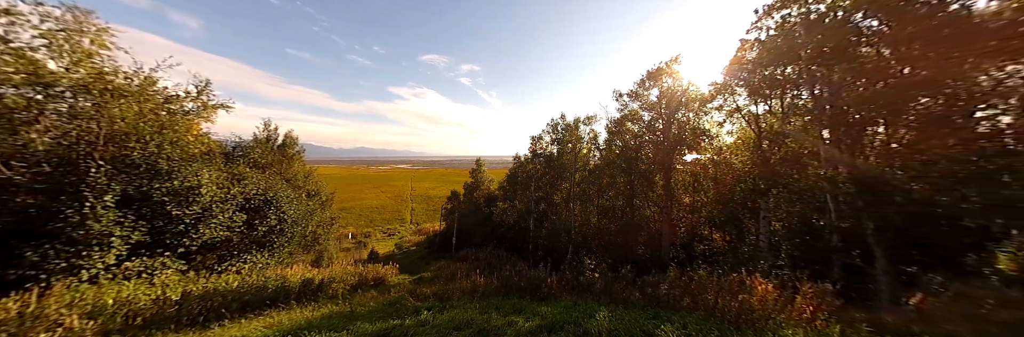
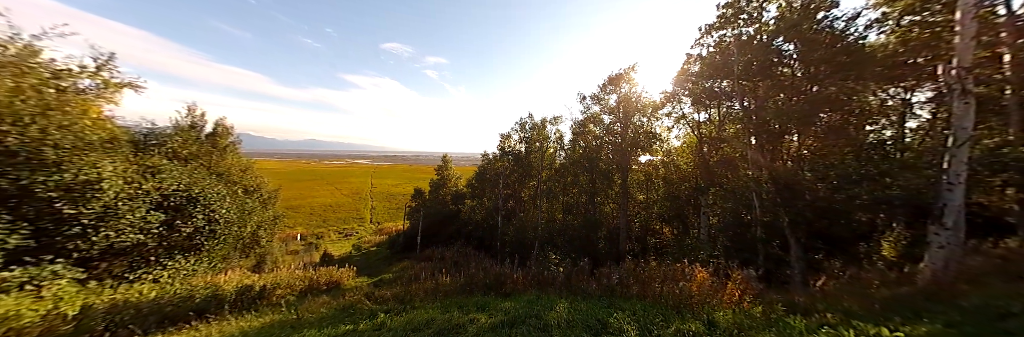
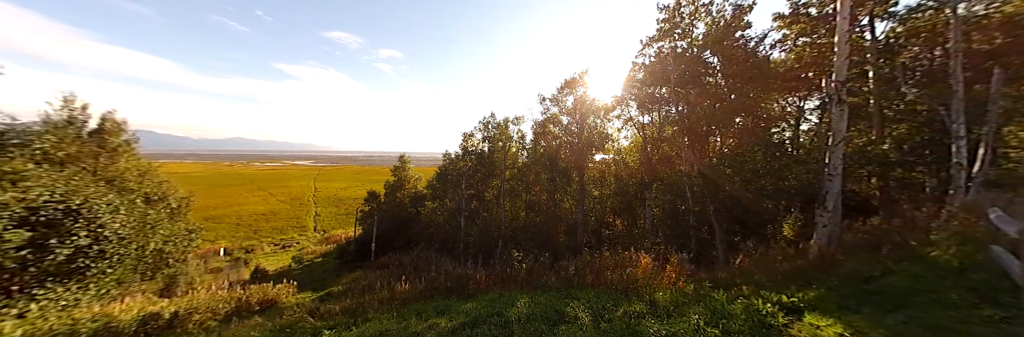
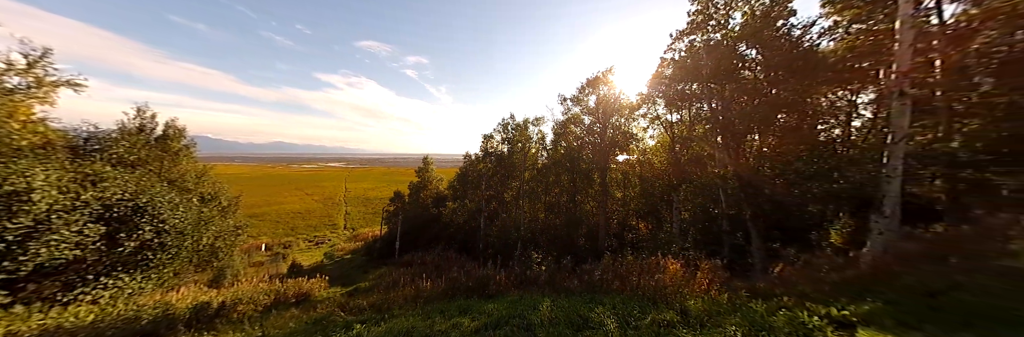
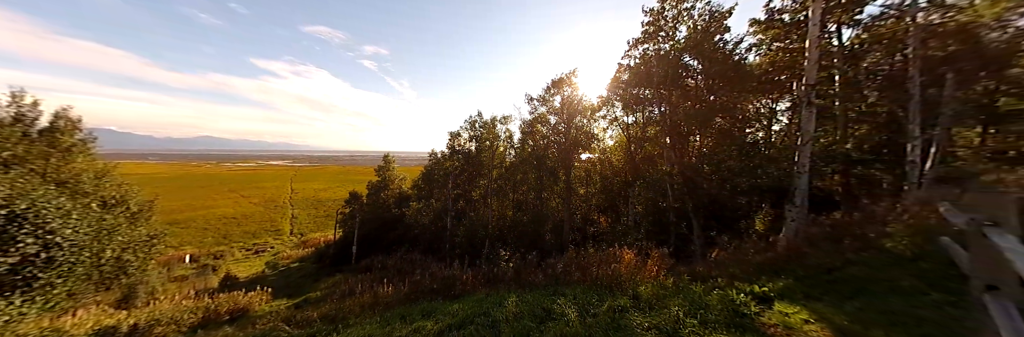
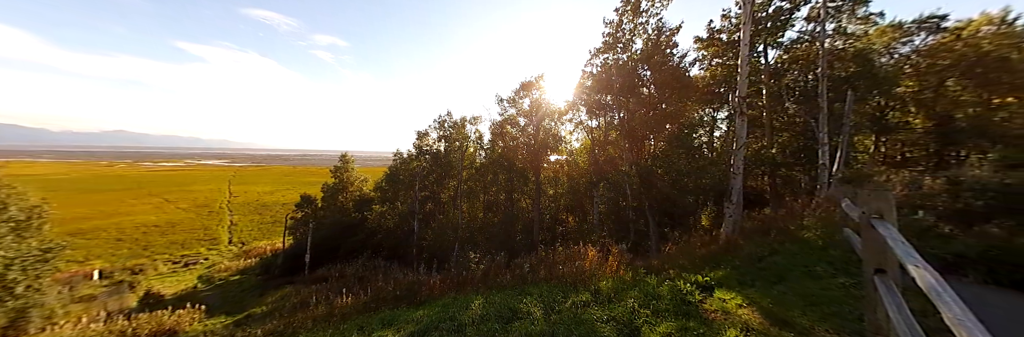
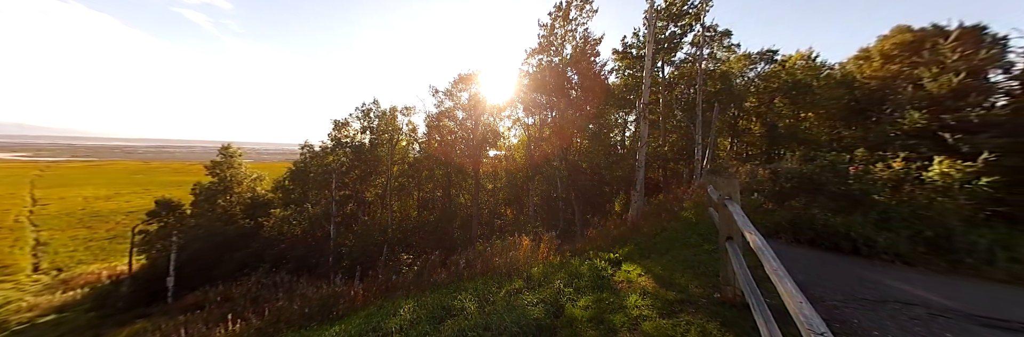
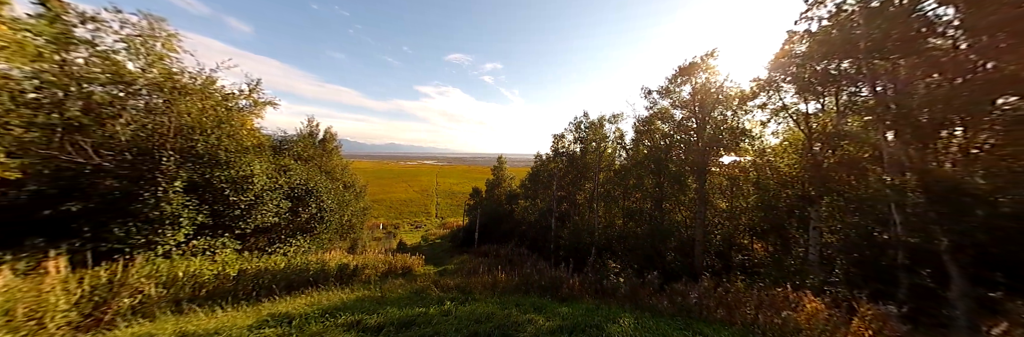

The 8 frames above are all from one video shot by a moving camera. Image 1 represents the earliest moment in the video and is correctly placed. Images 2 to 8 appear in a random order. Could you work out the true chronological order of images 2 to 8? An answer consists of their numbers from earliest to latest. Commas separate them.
4, 5, 7, 6, 3, 2, 8
